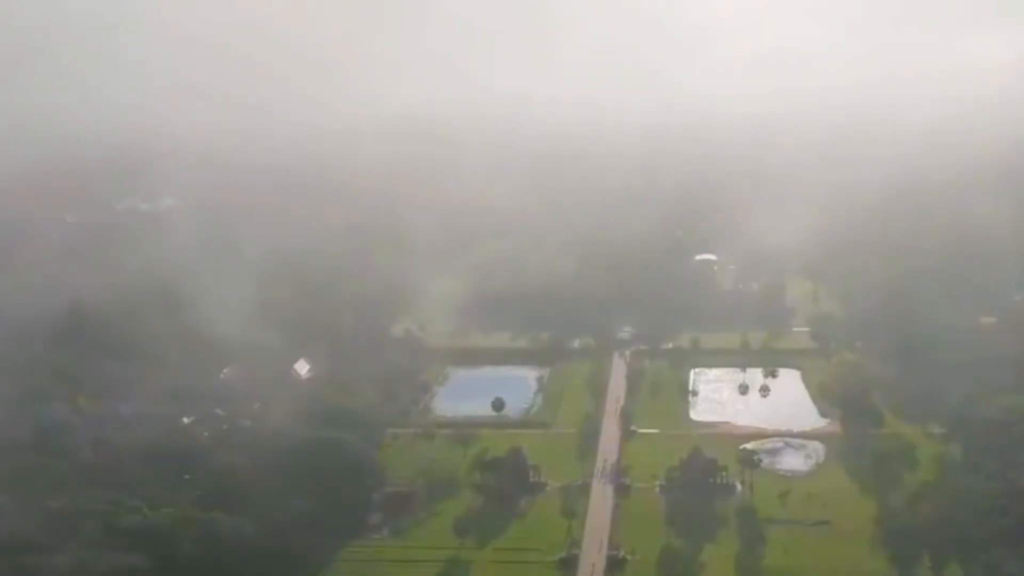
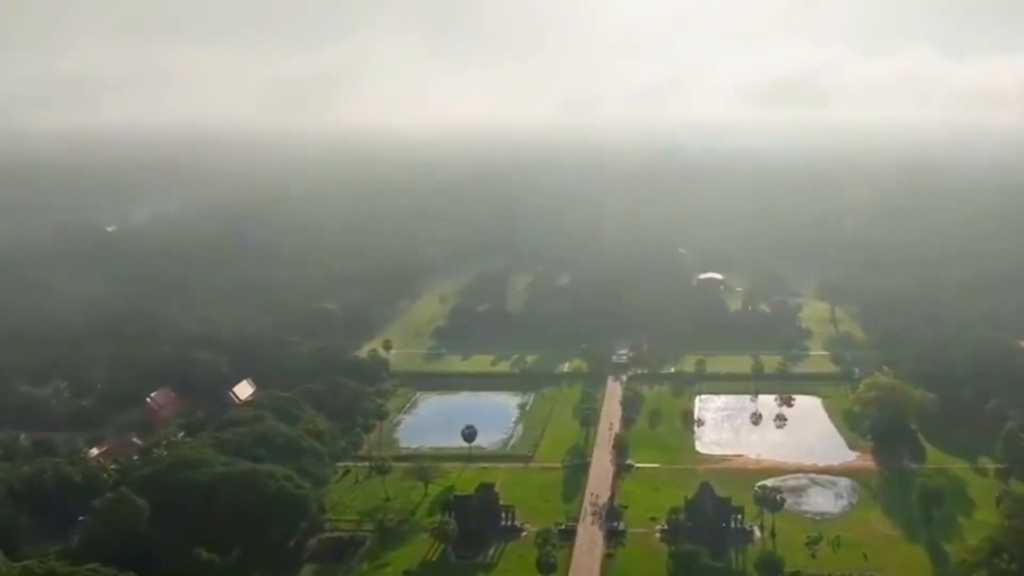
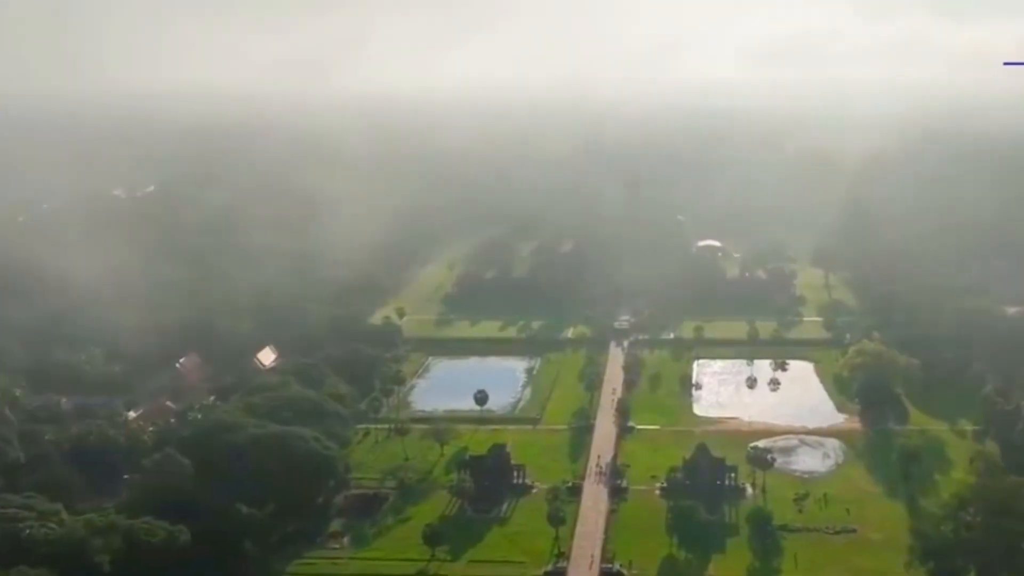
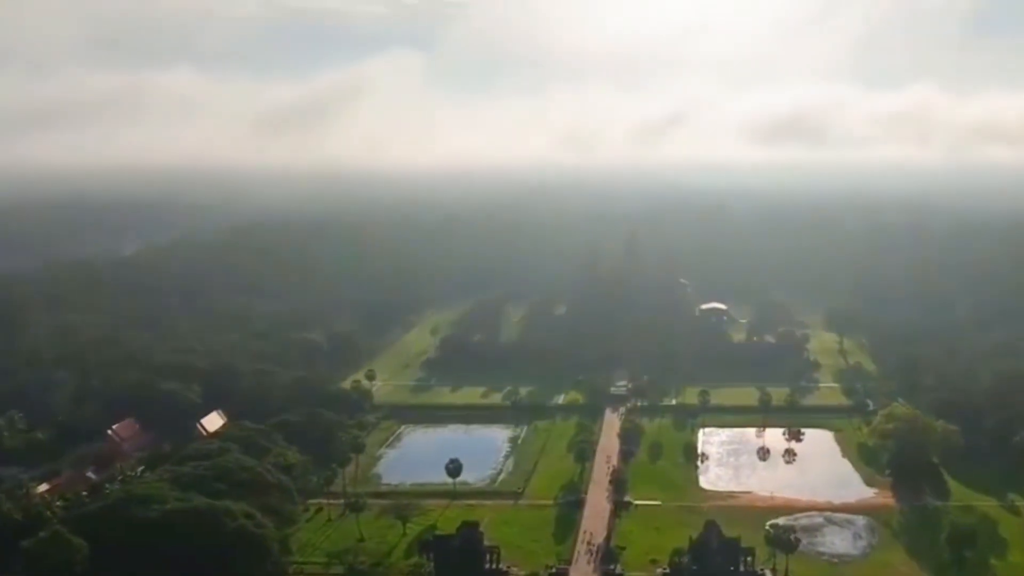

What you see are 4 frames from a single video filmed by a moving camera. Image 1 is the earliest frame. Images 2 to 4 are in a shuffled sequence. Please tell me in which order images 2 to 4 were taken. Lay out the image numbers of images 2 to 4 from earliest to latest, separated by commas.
3, 2, 4
